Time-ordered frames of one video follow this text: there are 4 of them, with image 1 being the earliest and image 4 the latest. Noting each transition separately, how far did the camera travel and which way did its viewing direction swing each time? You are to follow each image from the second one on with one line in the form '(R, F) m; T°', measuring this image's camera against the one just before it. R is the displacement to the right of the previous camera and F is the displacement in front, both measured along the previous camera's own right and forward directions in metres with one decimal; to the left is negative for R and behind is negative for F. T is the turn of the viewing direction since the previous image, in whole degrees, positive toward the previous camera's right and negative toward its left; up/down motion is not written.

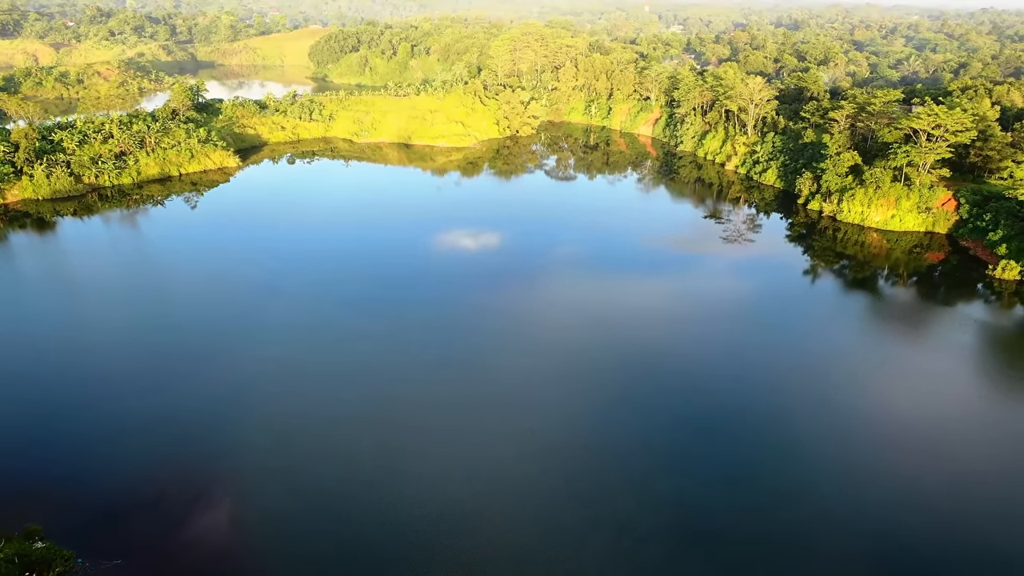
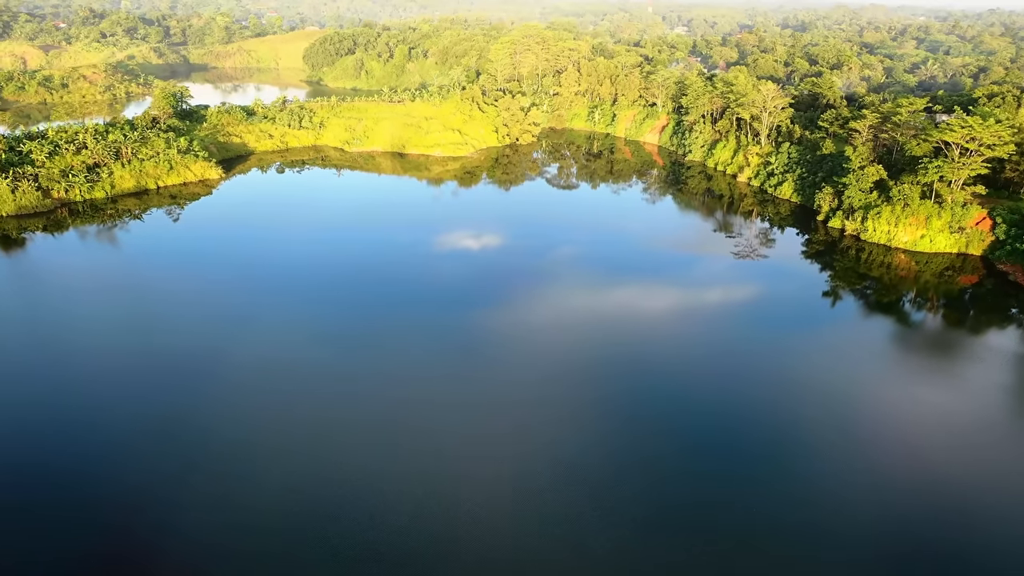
(+0.2, +2.5) m; 0°
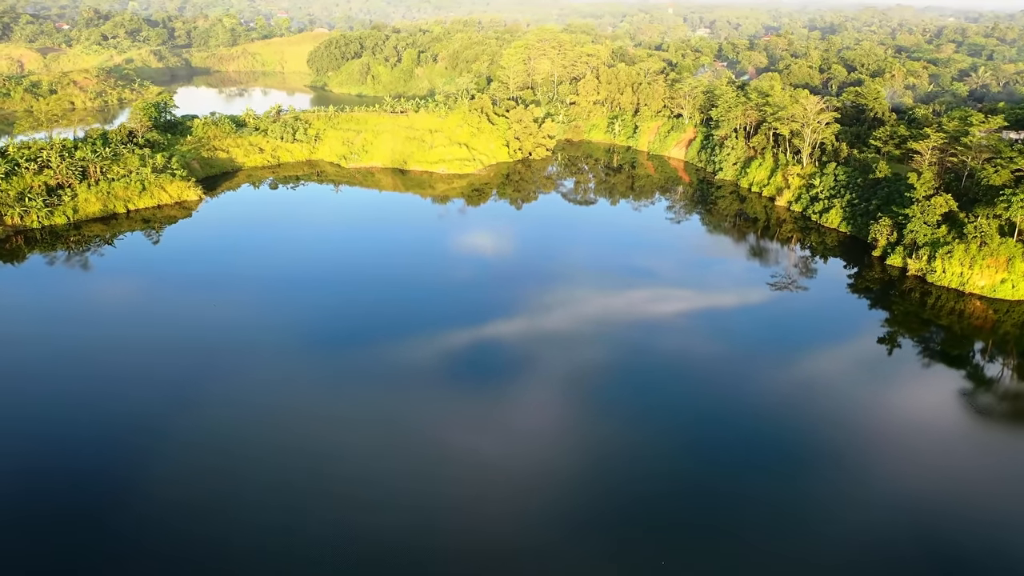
(+0.2, +4.4) m; -1°
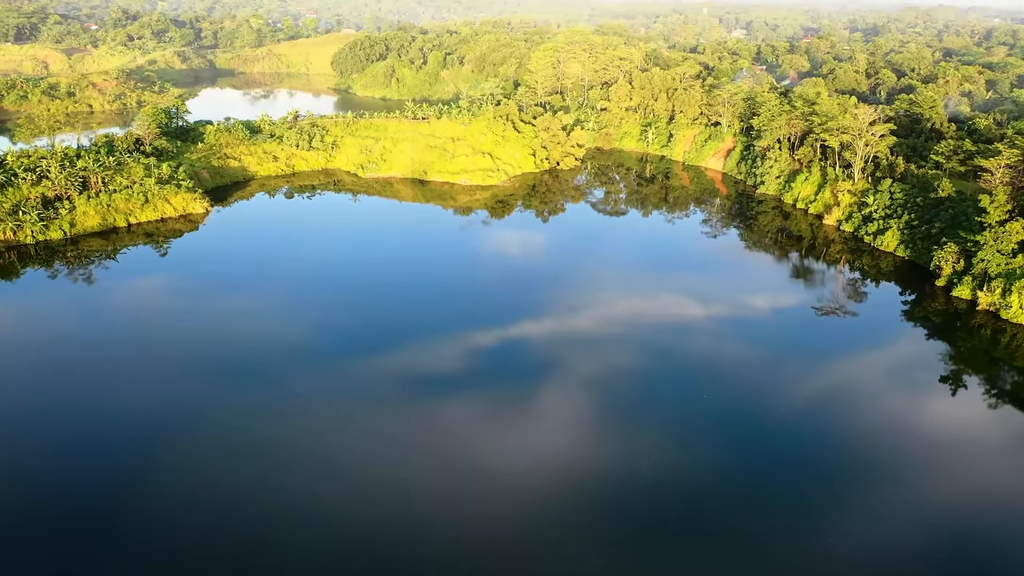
(-0.1, +2.7) m; -2°
